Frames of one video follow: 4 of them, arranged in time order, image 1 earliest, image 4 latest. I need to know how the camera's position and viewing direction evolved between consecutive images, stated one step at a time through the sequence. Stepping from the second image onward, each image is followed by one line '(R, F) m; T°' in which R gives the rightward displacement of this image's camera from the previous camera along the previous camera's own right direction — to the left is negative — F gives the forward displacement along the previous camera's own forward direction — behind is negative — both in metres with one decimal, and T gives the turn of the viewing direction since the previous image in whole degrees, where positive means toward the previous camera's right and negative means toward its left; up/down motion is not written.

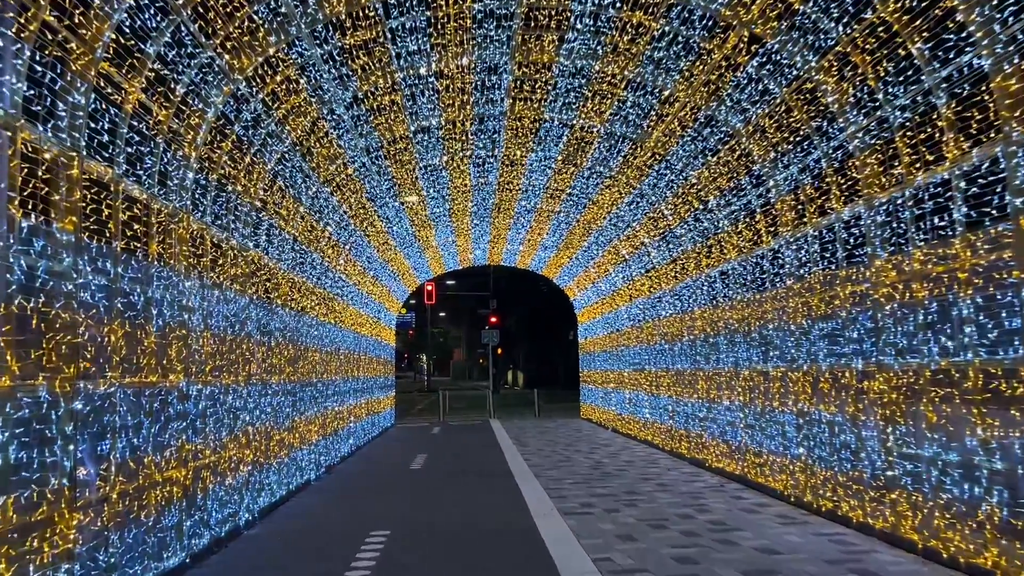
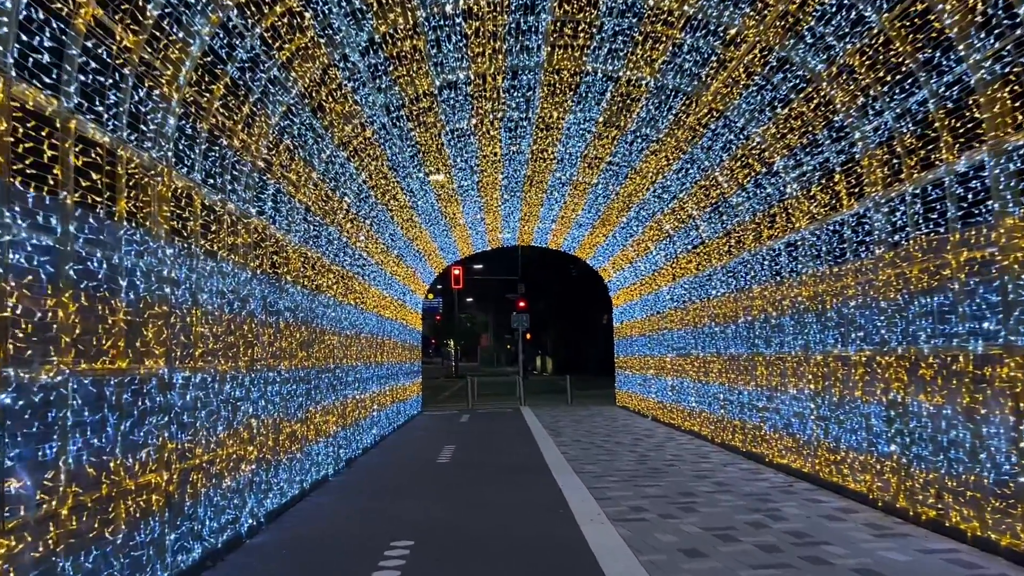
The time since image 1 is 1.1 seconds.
(-0.1, +1.1) m; -2°
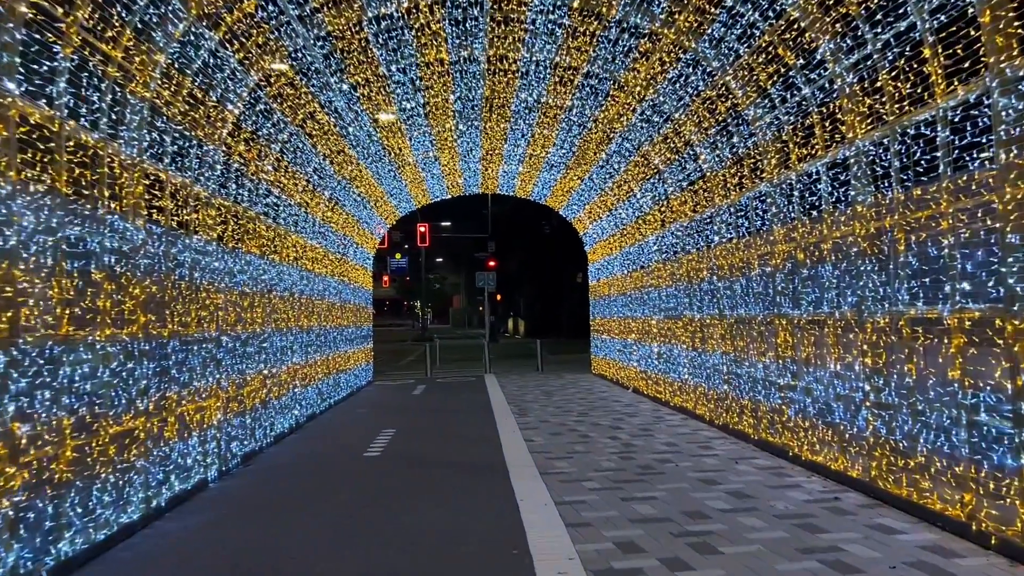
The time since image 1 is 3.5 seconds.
(+0.3, +2.5) m; +2°
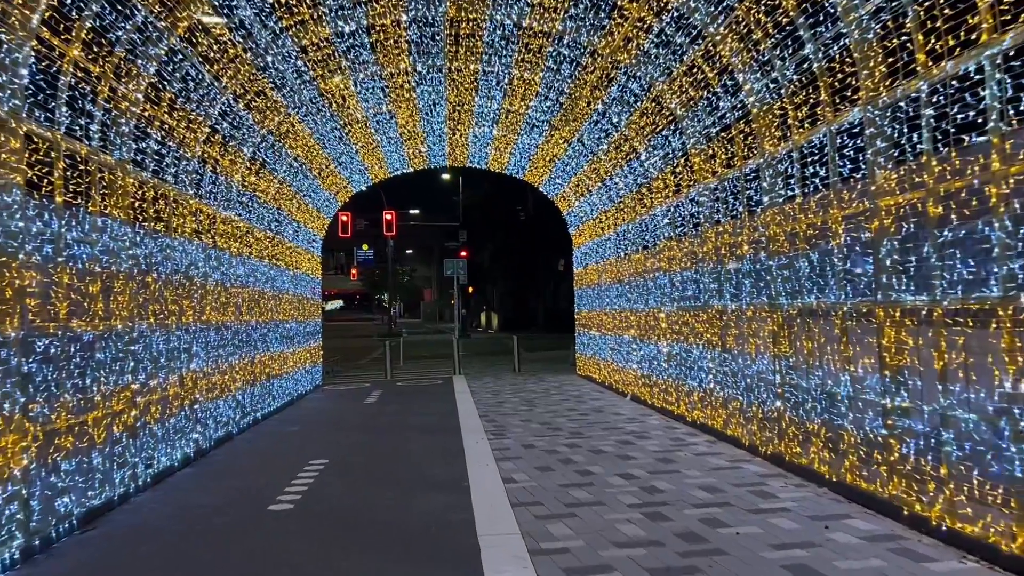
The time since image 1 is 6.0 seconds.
(0.0, +2.7) m; +2°
